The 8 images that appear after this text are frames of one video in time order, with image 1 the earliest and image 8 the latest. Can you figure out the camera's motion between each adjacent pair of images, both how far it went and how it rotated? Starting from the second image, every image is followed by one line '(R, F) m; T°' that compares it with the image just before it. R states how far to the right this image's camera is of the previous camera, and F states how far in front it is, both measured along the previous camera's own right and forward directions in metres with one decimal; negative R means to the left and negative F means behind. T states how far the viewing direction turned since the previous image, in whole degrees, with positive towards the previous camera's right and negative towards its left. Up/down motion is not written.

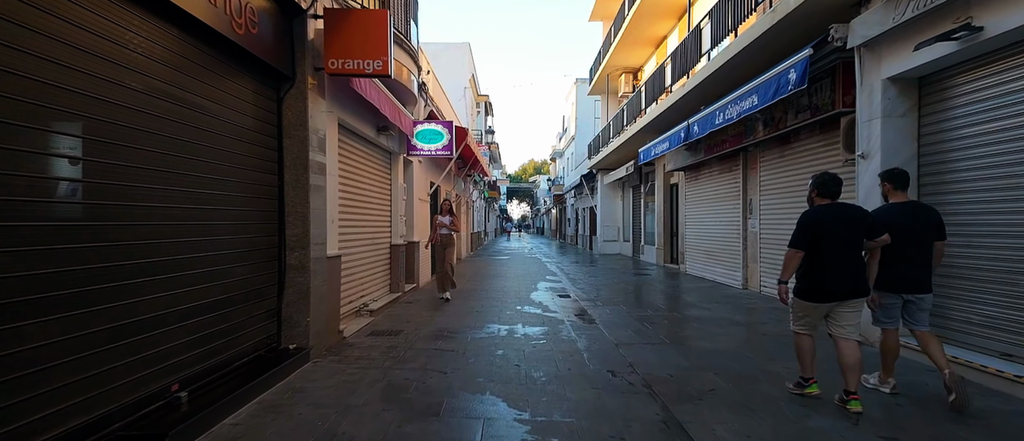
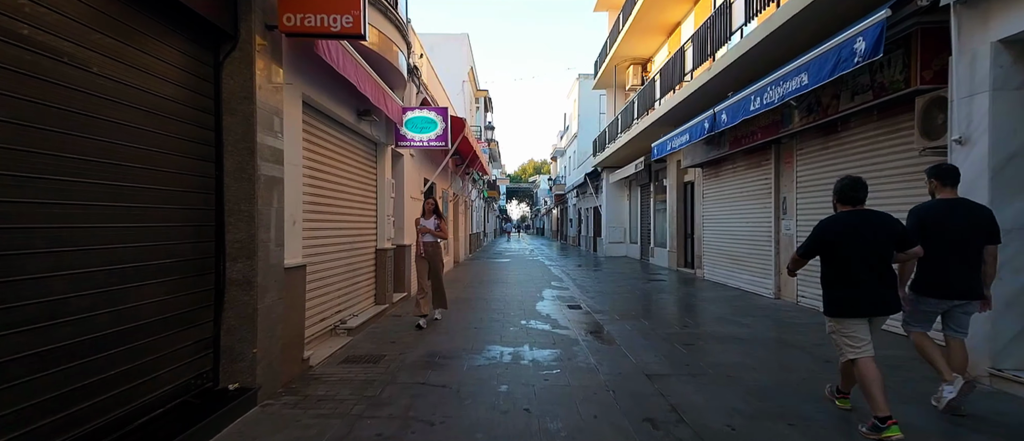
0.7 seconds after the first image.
(-0.1, +1.0) m; 0°
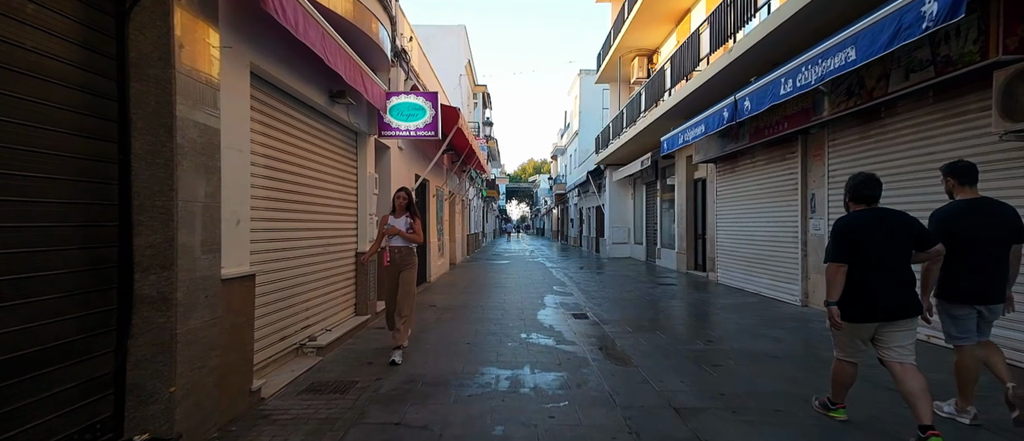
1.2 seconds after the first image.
(0.0, +0.8) m; 0°
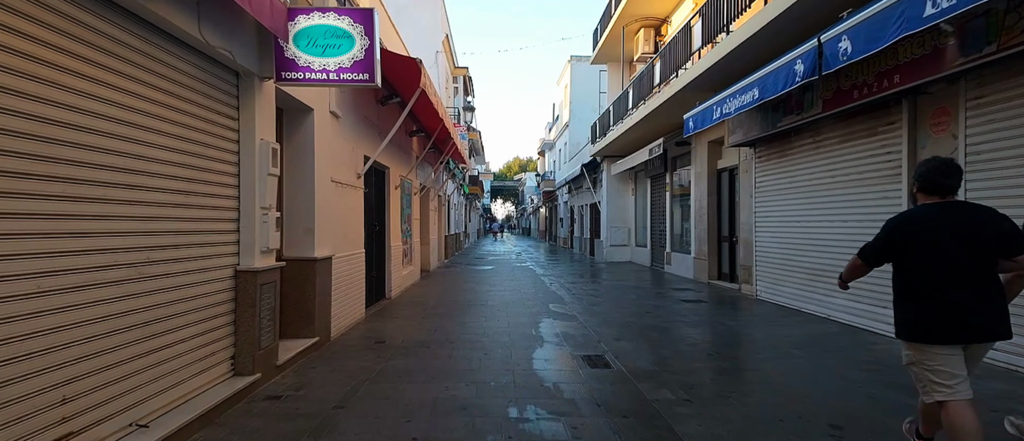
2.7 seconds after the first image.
(0.0, +2.4) m; +2°
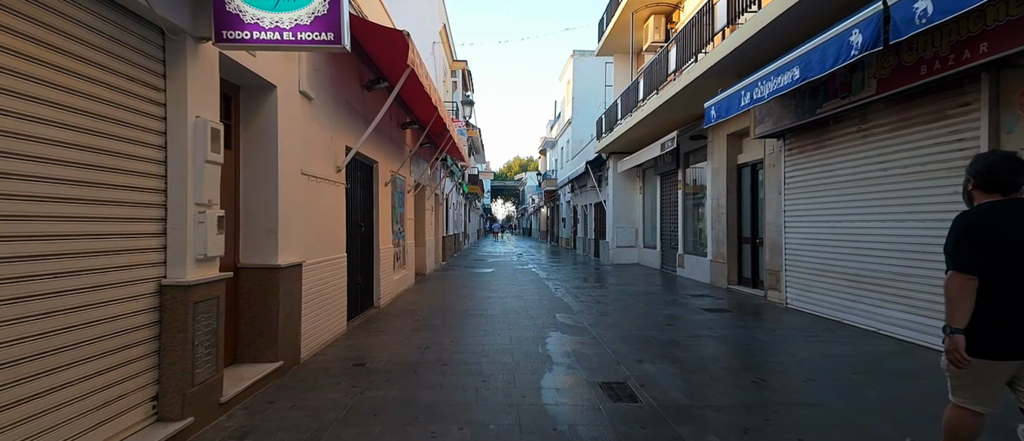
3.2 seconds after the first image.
(0.0, +0.9) m; 0°
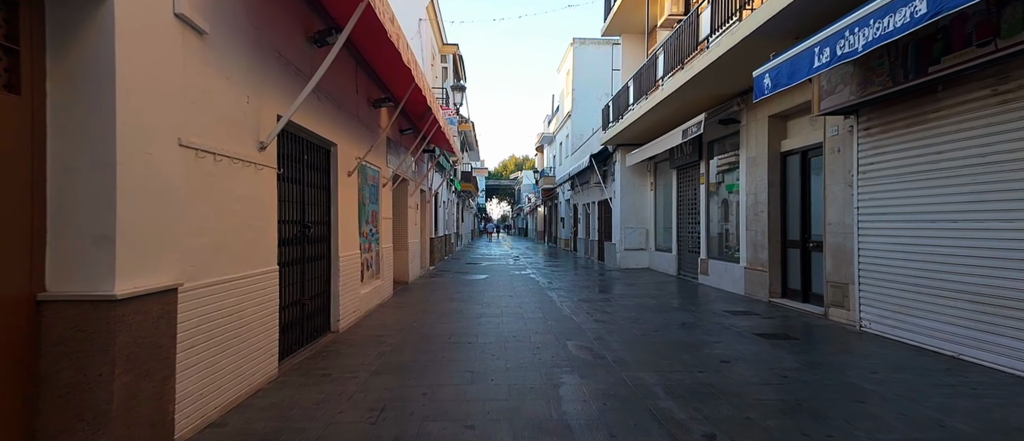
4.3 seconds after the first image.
(0.0, +1.8) m; +1°
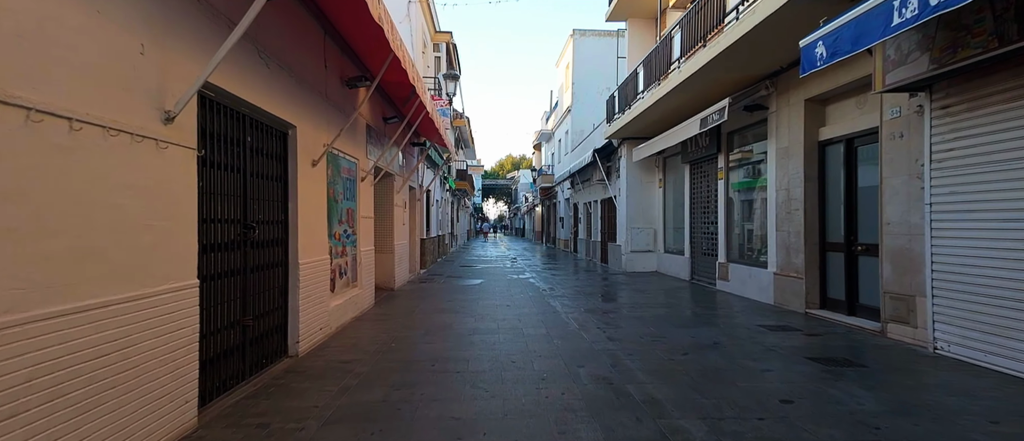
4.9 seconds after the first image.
(0.0, +1.1) m; 0°
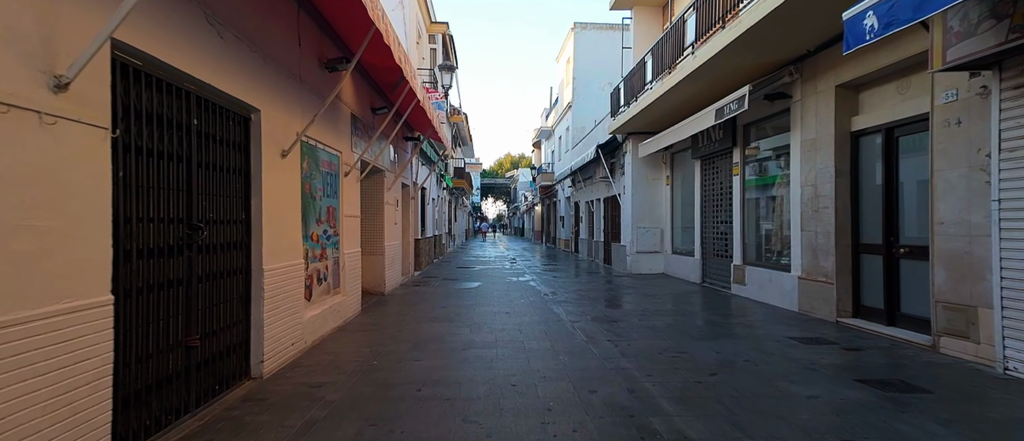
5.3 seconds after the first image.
(0.0, +0.7) m; 0°
